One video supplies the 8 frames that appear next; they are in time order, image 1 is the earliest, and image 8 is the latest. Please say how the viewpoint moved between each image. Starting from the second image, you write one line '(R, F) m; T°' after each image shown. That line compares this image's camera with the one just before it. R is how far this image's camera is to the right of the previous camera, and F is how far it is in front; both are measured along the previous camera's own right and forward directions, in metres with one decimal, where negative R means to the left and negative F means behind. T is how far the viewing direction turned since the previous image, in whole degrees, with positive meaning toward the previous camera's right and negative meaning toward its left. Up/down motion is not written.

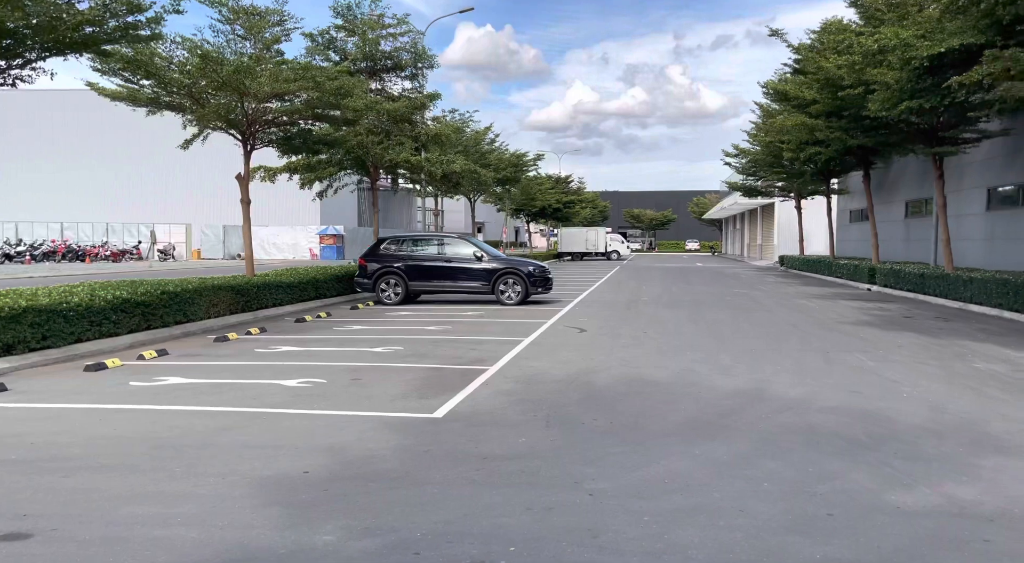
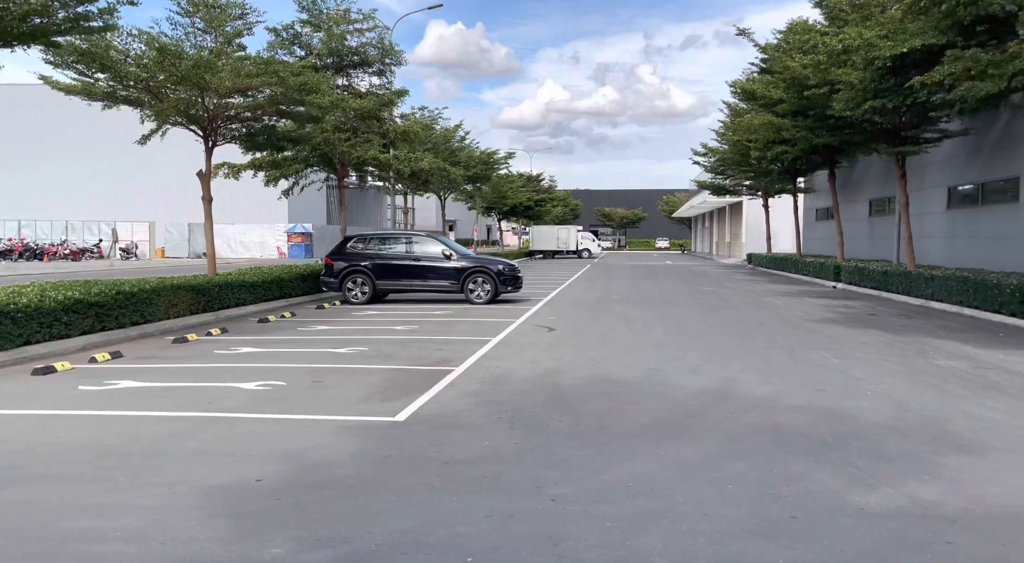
(+0.1, +0.1) m; +2°
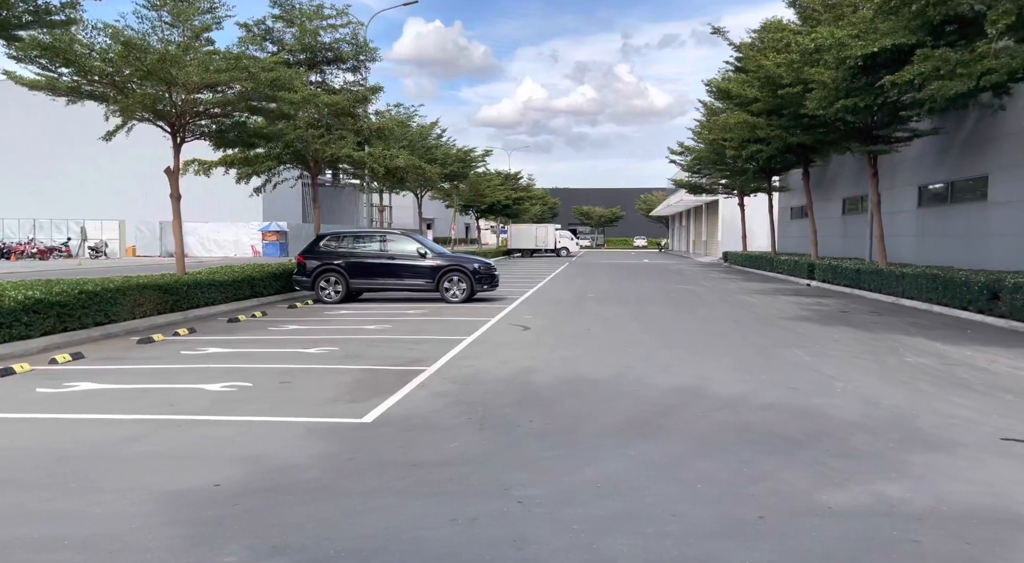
(+0.1, +0.1) m; +2°
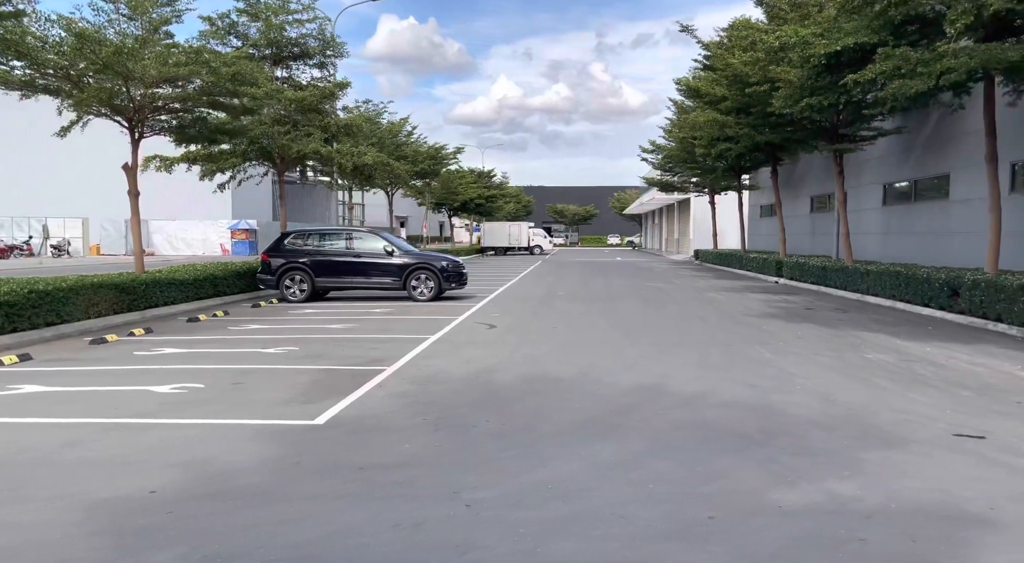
(+0.2, +0.1) m; +2°
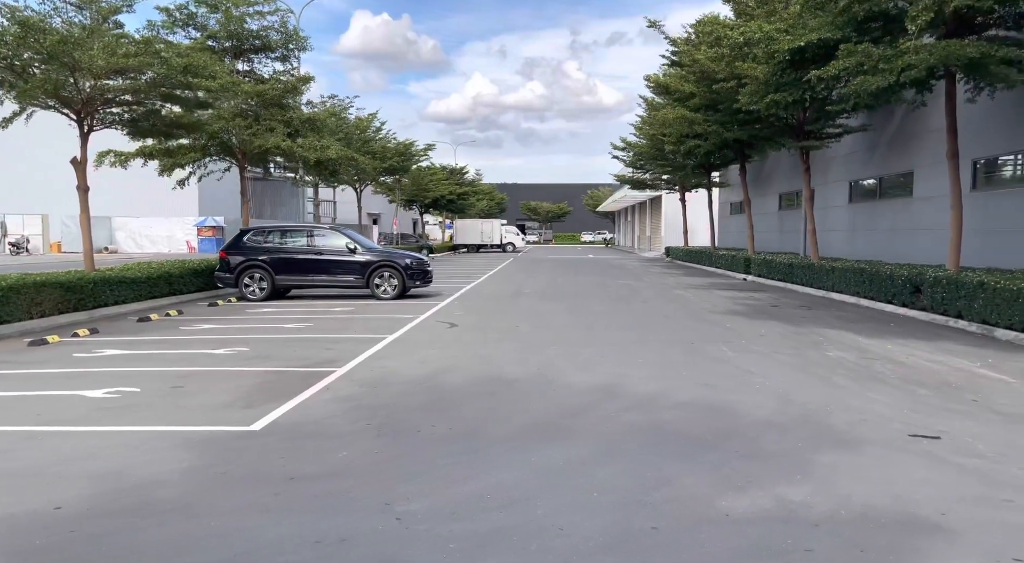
(+0.2, +0.2) m; +2°
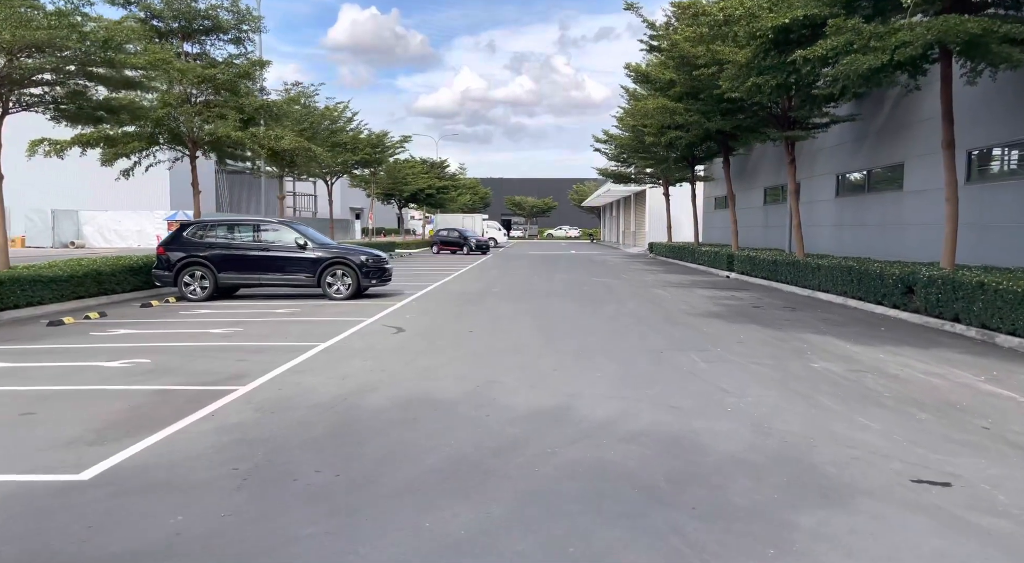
(+0.6, +1.2) m; +1°
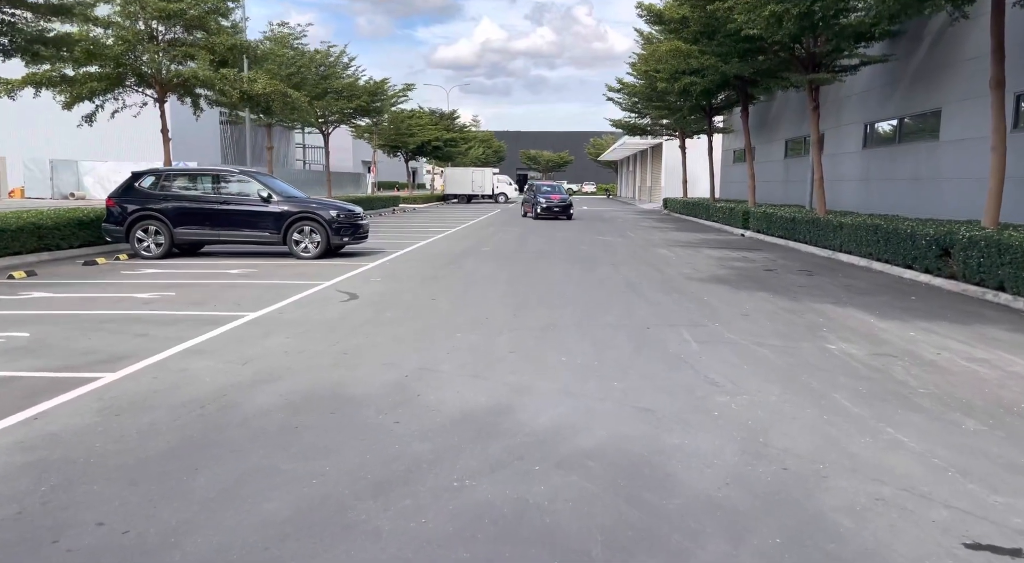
(+0.7, +1.5) m; -1°
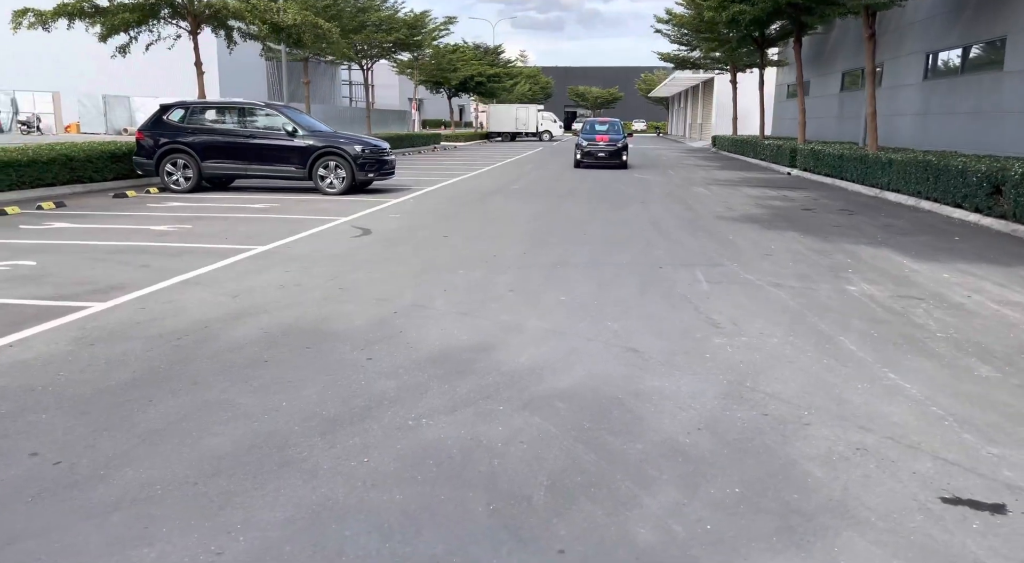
(+0.4, +0.3) m; -4°
